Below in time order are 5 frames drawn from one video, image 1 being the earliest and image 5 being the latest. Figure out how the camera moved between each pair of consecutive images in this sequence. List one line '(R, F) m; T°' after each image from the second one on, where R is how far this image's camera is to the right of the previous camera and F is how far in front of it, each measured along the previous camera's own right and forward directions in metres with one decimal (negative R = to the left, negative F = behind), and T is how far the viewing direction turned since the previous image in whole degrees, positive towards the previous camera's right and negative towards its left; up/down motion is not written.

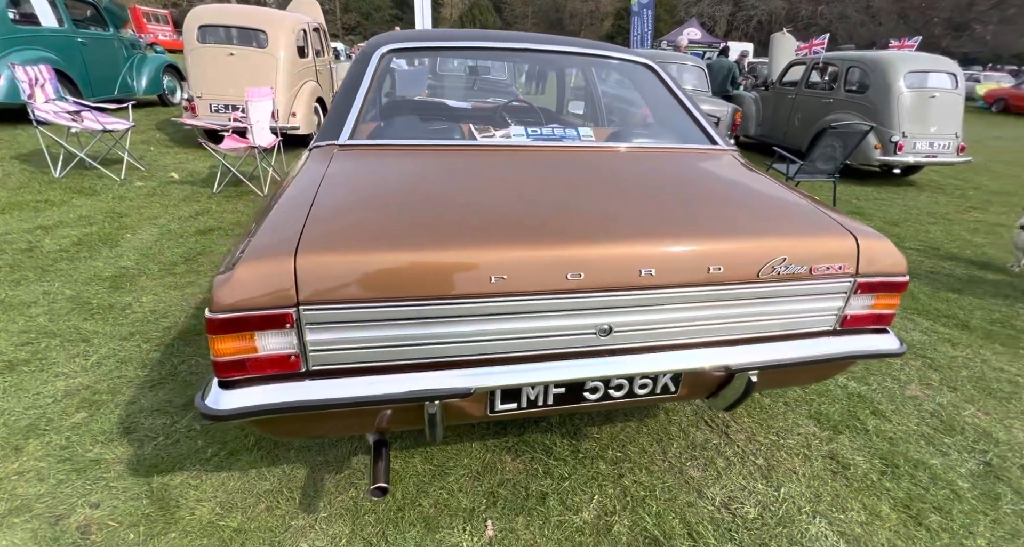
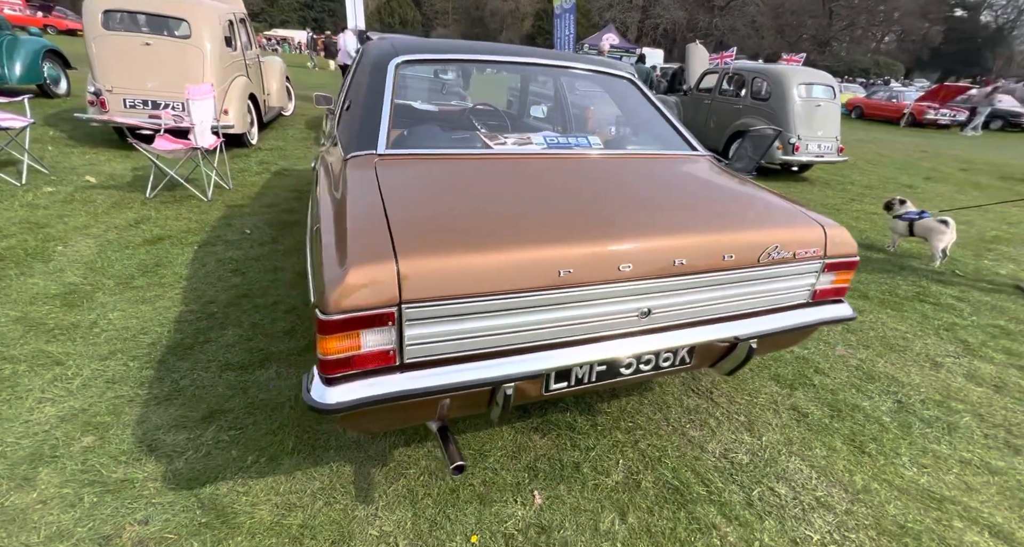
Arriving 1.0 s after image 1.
(-0.4, -0.1) m; +10°
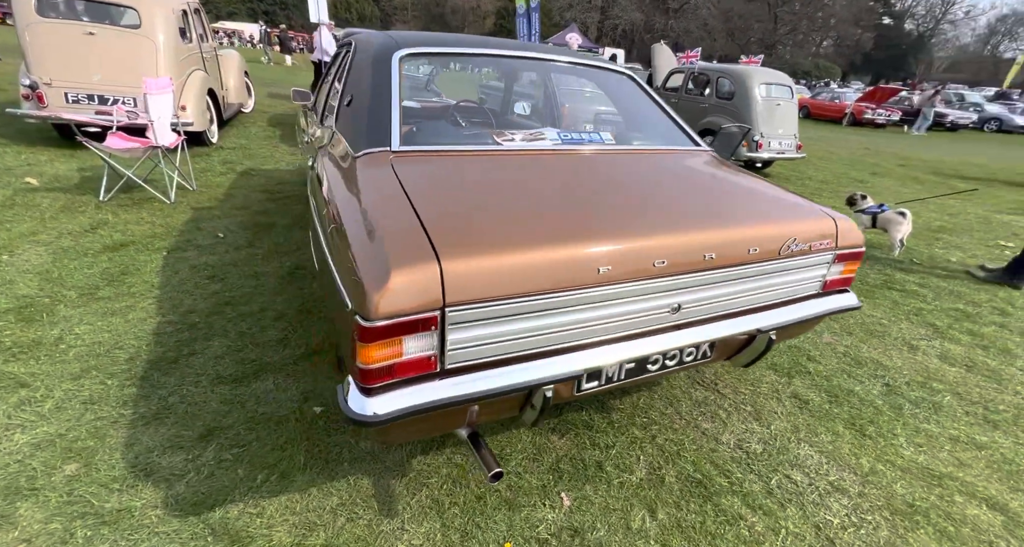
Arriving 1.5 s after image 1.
(-0.2, +0.1) m; +5°
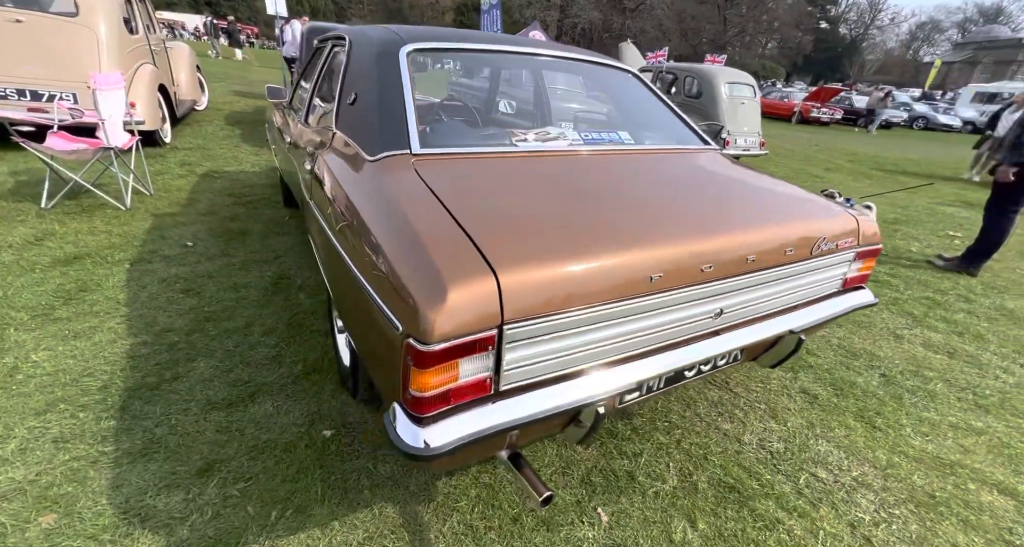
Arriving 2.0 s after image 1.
(-0.2, +0.1) m; +5°
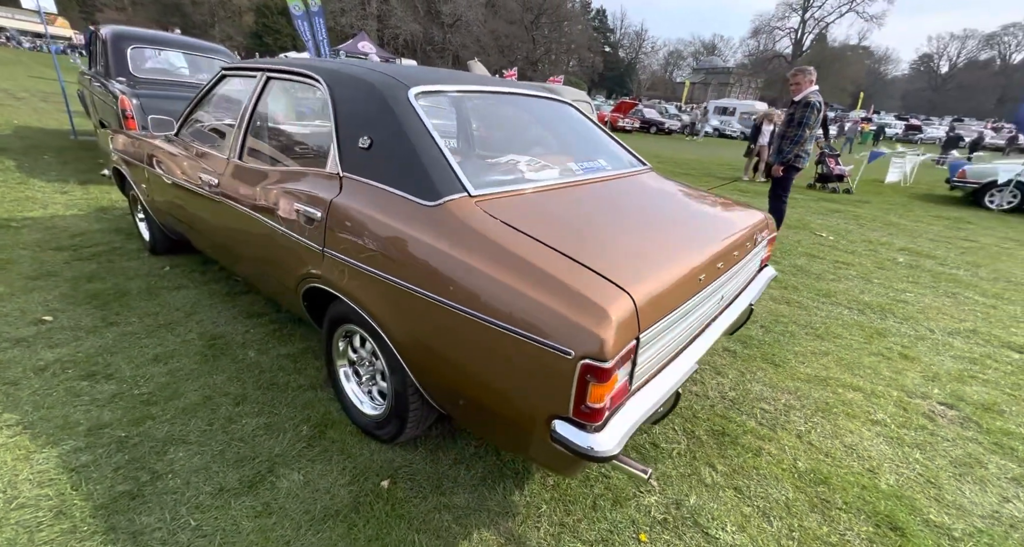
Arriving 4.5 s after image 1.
(-0.8, 0.0) m; +20°
